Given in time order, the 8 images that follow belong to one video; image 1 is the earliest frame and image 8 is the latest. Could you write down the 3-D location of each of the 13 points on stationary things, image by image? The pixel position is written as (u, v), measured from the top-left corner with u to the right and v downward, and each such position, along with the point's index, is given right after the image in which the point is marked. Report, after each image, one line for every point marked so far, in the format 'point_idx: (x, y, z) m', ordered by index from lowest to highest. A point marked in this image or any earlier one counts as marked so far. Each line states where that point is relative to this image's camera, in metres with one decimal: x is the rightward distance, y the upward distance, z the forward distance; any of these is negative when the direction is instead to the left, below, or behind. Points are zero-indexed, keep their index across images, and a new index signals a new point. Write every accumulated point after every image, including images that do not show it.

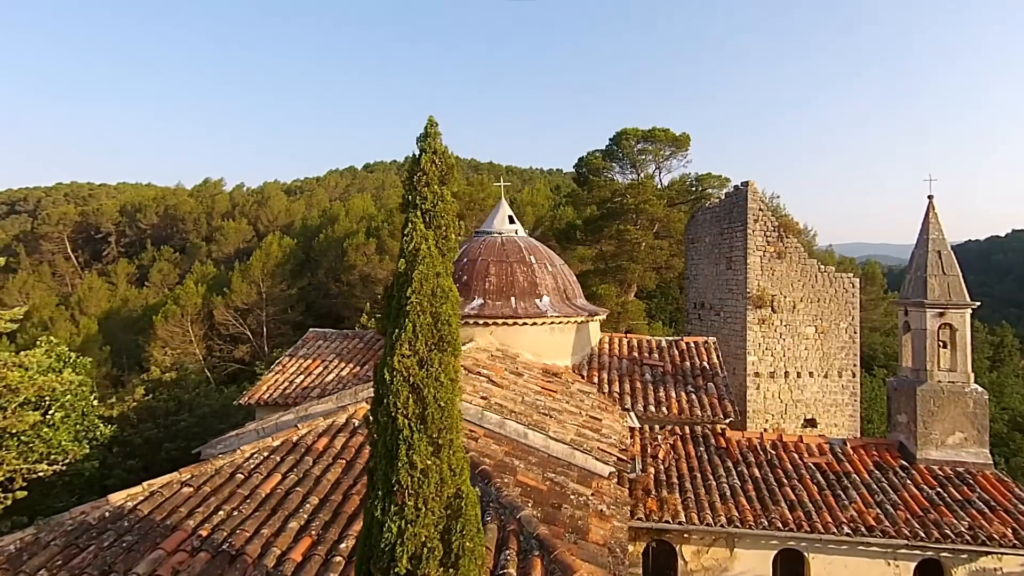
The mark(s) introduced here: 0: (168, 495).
0: (-2.6, -1.6, +4.7) m
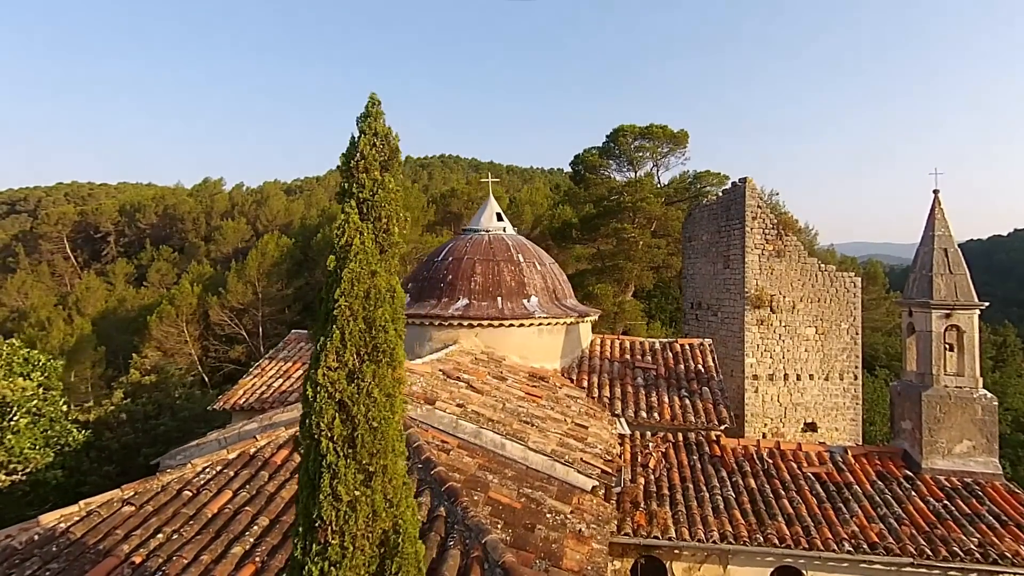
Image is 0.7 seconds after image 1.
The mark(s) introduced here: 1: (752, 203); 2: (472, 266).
0: (-2.8, -1.6, +4.3) m
1: (+5.2, +1.9, +13.5) m
2: (-0.6, +0.3, +9.6) m
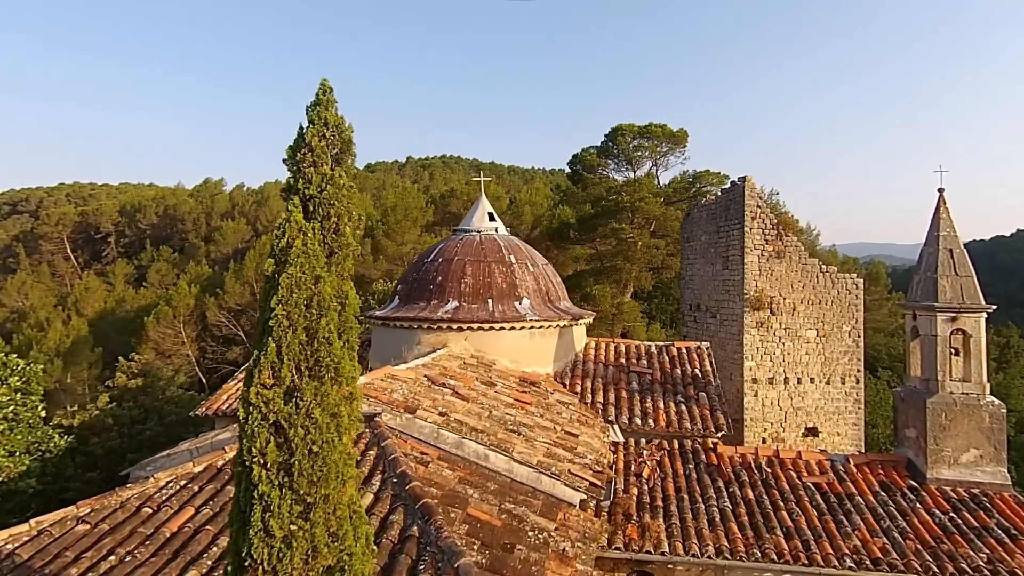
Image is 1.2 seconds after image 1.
0: (-3.0, -1.6, +4.0) m
1: (+5.1, +1.8, +13.2) m
2: (-0.7, +0.3, +9.3) m
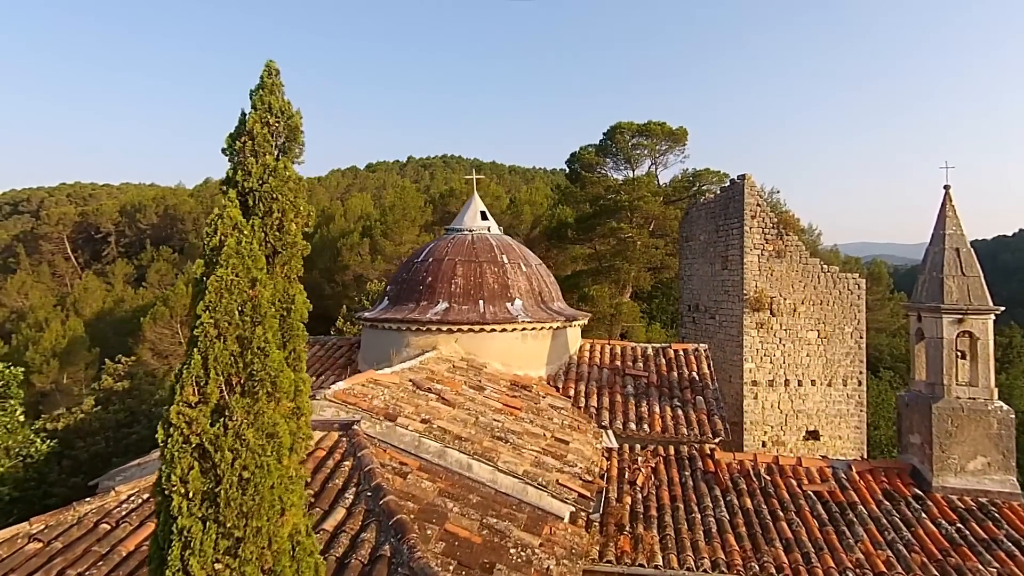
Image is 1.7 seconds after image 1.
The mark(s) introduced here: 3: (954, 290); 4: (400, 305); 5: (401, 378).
0: (-3.1, -1.6, +3.8) m
1: (+5.0, +1.8, +12.9) m
2: (-0.9, +0.3, +9.1) m
3: (+4.8, 0.0, +6.8) m
4: (-1.6, -0.2, +9.1) m
5: (-1.2, -0.9, +6.5) m
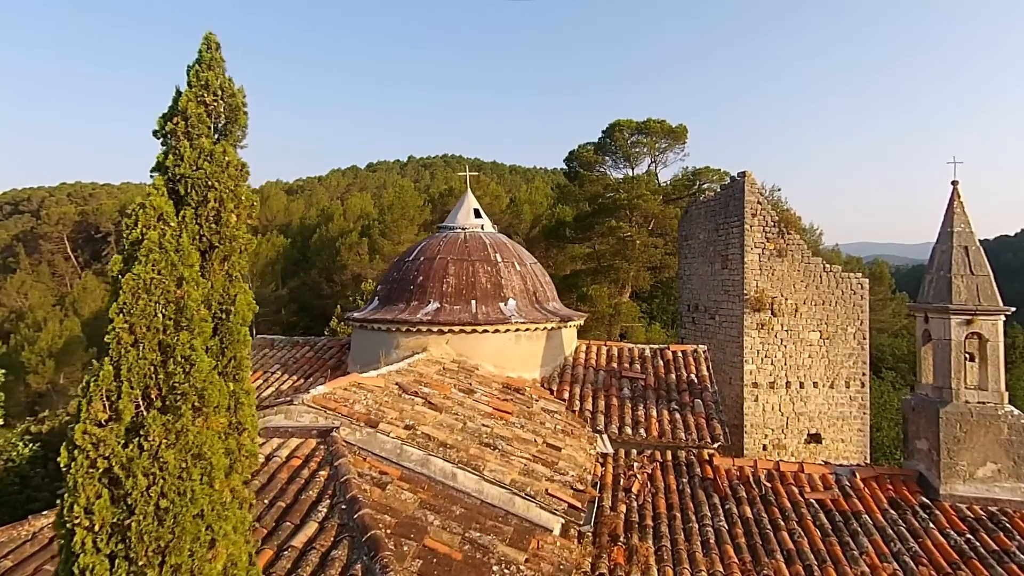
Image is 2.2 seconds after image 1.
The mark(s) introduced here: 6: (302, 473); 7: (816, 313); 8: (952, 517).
0: (-3.2, -1.6, +3.5) m
1: (+4.9, +1.8, +12.7) m
2: (-1.0, +0.3, +8.8) m
3: (+4.7, 0.0, +6.5) m
4: (-1.7, -0.2, +8.8) m
5: (-1.3, -0.9, +6.2) m
6: (-1.5, -1.3, +4.4) m
7: (+6.3, -0.5, +12.9) m
8: (+4.2, -2.2, +6.0) m
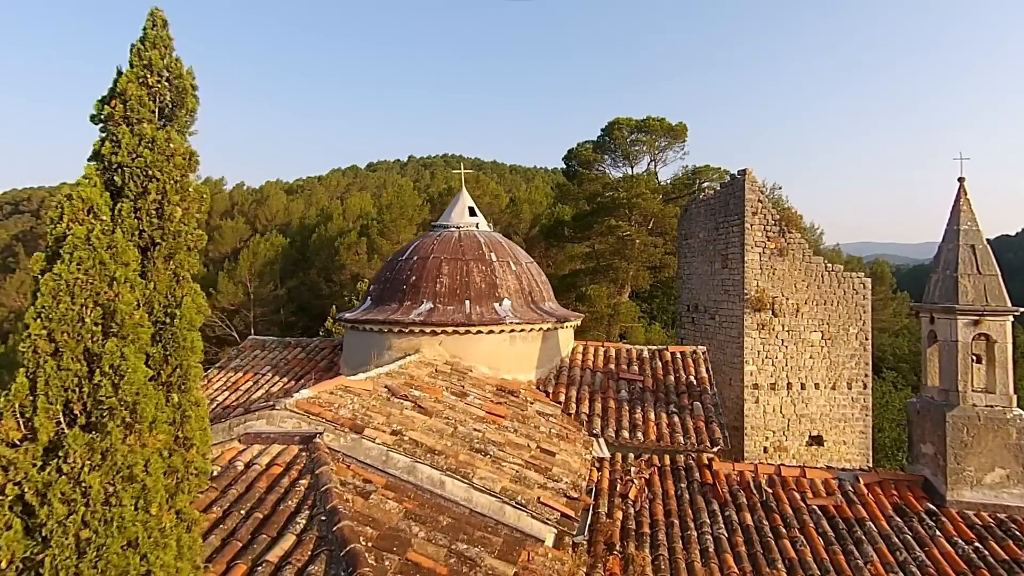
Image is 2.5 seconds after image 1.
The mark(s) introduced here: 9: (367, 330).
0: (-3.3, -1.6, +3.4) m
1: (+4.8, +1.8, +12.5) m
2: (-1.0, +0.3, +8.6) m
3: (+4.7, 0.0, +6.3) m
4: (-1.8, -0.2, +8.6) m
5: (-1.3, -0.9, +6.0) m
6: (-1.6, -1.3, +4.2) m
7: (+6.2, -0.5, +12.7) m
8: (+4.1, -2.2, +5.8) m
9: (-1.9, -0.6, +8.3) m
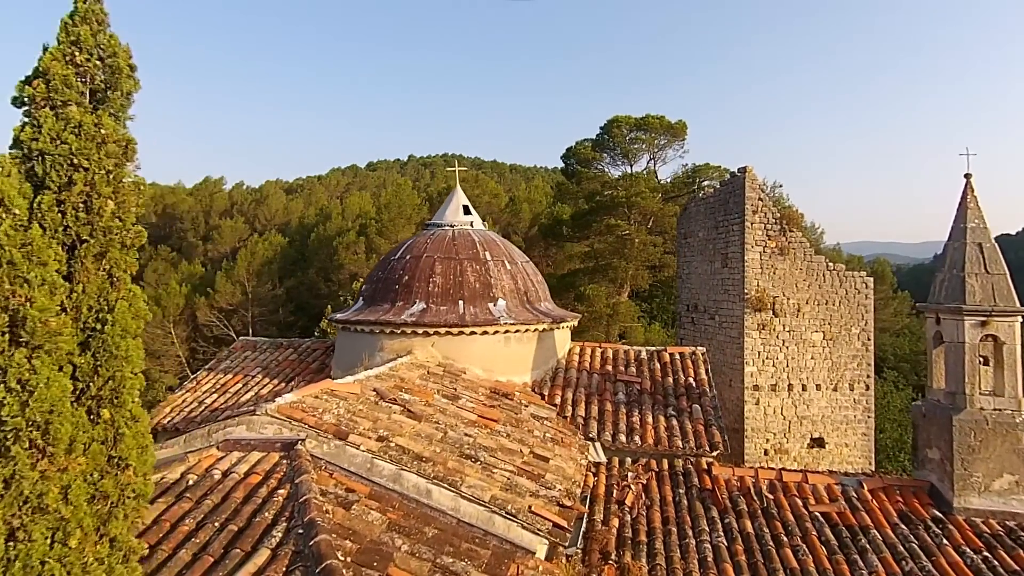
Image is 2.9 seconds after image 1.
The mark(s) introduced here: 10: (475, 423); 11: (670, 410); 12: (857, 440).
0: (-3.3, -1.6, +3.2) m
1: (+4.8, +1.8, +12.3) m
2: (-1.1, +0.3, +8.4) m
3: (+4.6, 0.0, +6.1) m
4: (-1.9, -0.2, +8.4) m
5: (-1.4, -0.9, +5.8) m
6: (-1.6, -1.3, +4.0) m
7: (+6.2, -0.5, +12.5) m
8: (+4.1, -2.2, +5.6) m
9: (-2.0, -0.6, +8.1) m
10: (-0.4, -1.3, +6.0) m
11: (+1.9, -1.5, +7.7) m
12: (+7.0, -3.0, +12.5) m
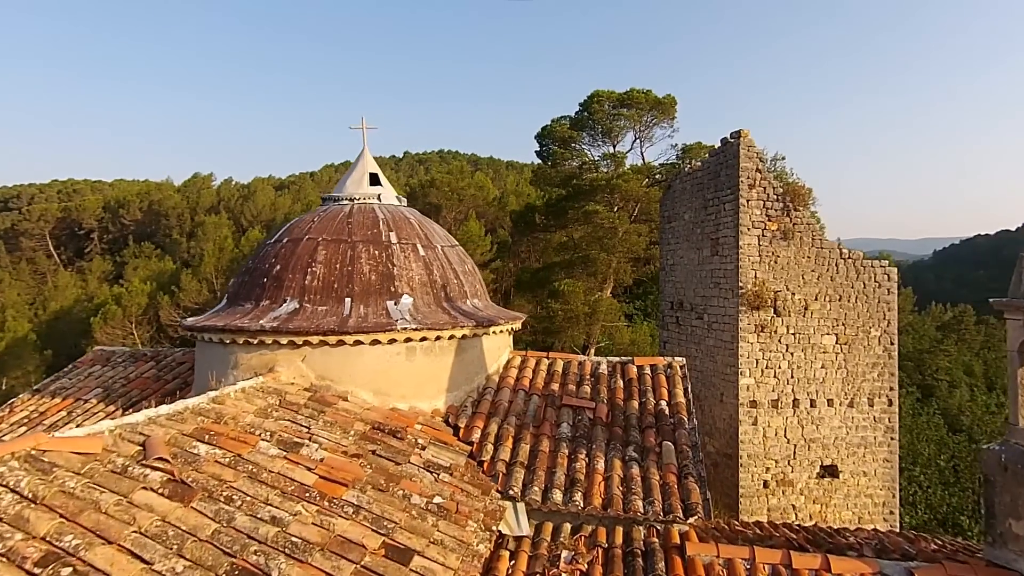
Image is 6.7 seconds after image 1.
0: (-4.2, -1.6, +1.0) m
1: (+3.8, +2.0, +10.1) m
2: (-2.0, +0.4, +6.2) m
3: (+3.7, +0.1, +3.9) m
4: (-2.8, -0.2, +6.2) m
5: (-2.3, -0.9, +3.6) m
6: (-2.5, -1.3, +1.8) m
7: (+5.3, -0.4, +10.3) m
8: (+3.2, -2.1, +3.4) m
9: (-2.9, -0.5, +5.9) m
10: (-1.2, -1.2, +3.8) m
11: (+1.1, -1.4, +5.5) m
12: (+6.1, -2.9, +10.4) m
